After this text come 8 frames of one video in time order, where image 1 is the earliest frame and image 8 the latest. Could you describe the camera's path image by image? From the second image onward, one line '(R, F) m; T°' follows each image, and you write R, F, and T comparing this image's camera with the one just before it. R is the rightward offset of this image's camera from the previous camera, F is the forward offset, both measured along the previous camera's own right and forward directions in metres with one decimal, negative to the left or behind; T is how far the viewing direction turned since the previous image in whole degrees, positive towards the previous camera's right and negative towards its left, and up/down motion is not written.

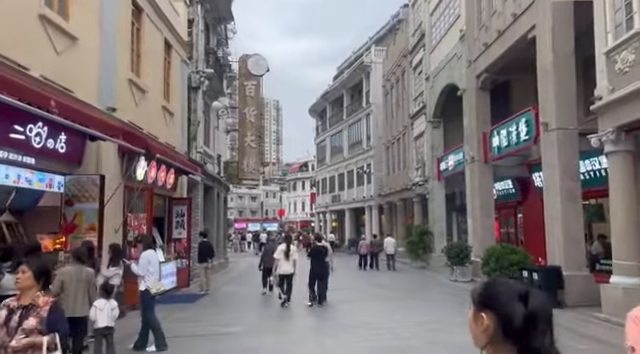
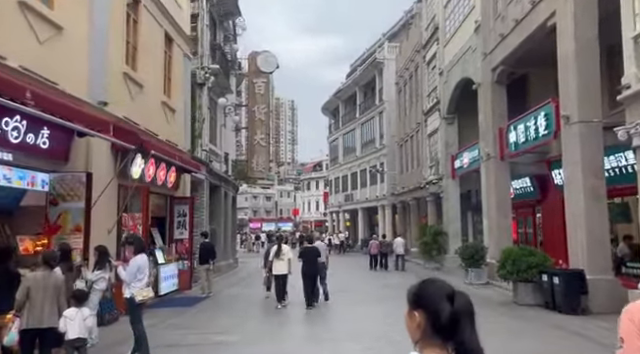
(+0.3, +0.7) m; -2°
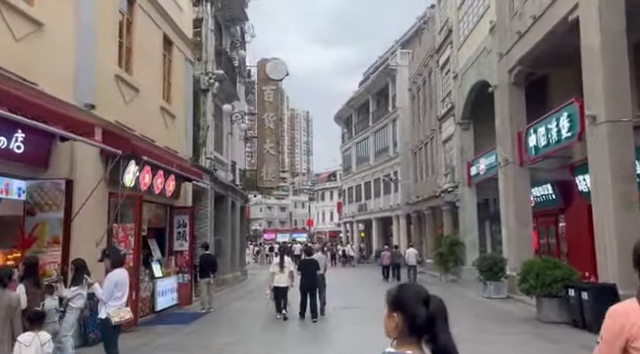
(+0.2, +0.9) m; -2°
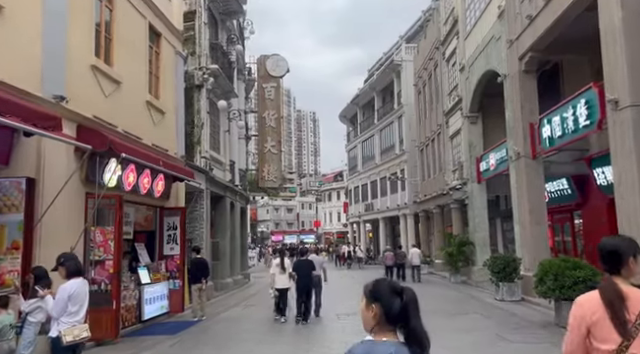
(+0.2, +1.0) m; -1°
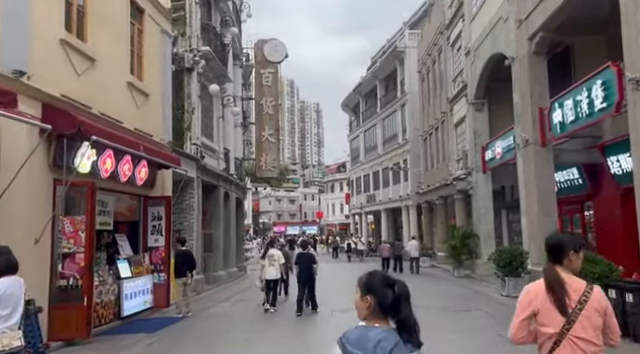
(+0.2, +0.9) m; 0°
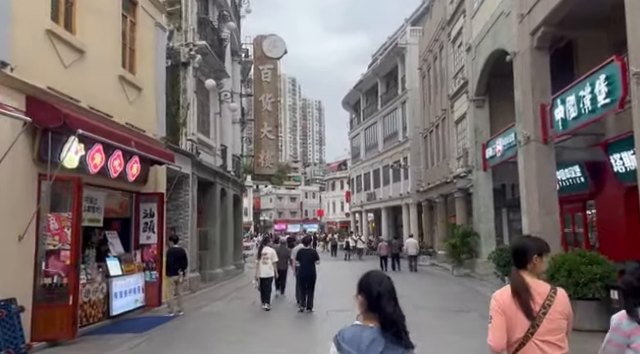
(+0.1, +0.3) m; 0°
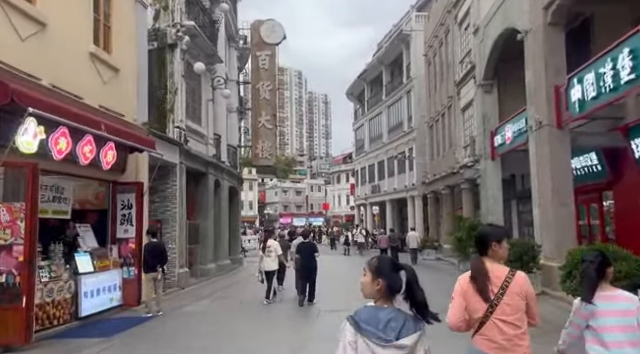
(+0.3, +1.1) m; -1°
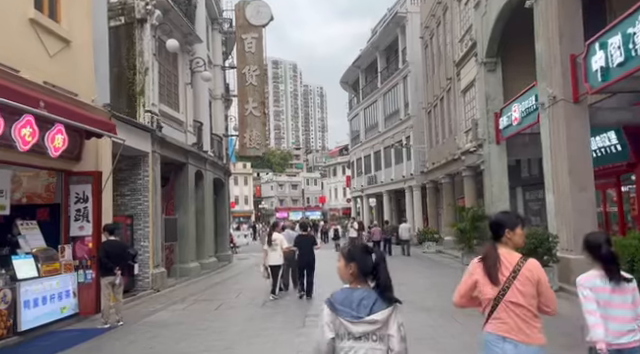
(+0.2, +1.6) m; 0°
